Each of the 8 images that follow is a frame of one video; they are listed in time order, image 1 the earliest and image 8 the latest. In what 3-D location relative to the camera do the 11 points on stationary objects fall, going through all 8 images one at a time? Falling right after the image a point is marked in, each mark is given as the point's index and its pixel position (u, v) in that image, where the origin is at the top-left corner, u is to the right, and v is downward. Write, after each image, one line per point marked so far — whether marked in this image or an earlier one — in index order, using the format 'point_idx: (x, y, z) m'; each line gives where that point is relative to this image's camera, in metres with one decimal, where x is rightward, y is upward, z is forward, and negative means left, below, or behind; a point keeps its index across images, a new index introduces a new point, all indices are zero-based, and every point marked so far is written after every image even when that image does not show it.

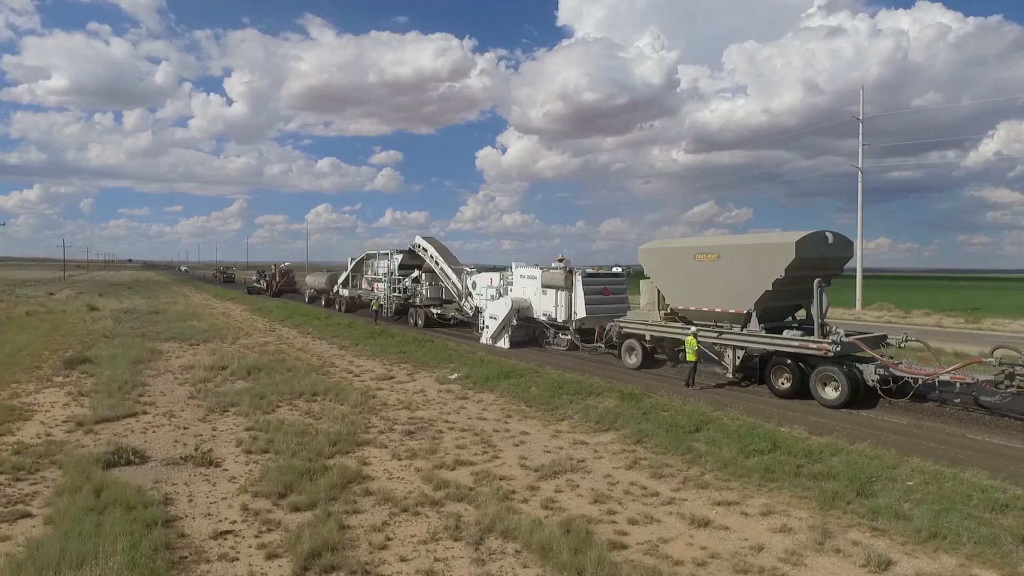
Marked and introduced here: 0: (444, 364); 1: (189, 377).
0: (-1.6, -1.8, +18.1) m
1: (-7.6, -2.1, +17.8) m
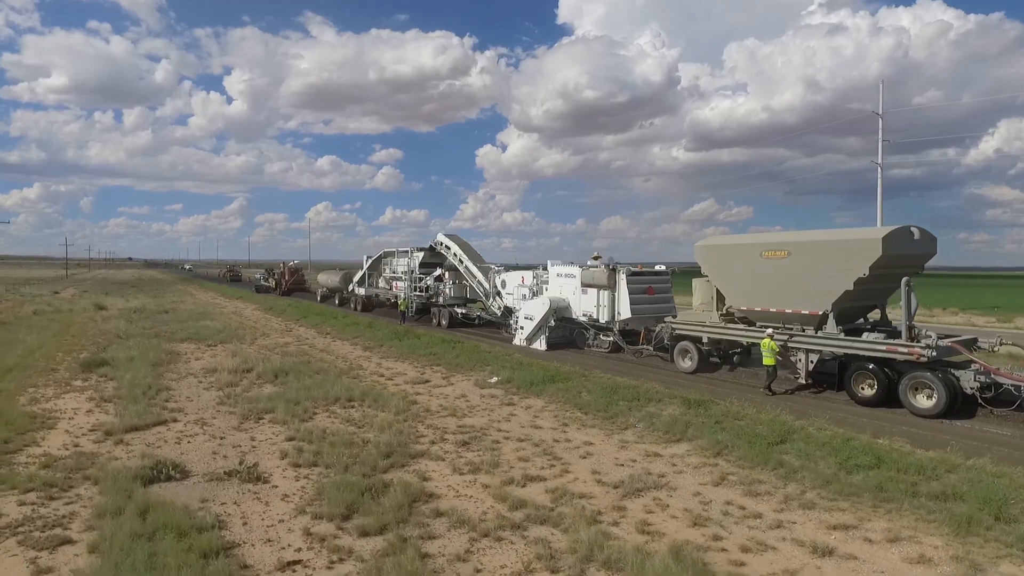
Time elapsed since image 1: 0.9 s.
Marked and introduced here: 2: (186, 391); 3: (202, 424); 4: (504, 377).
0: (-0.7, -1.8, +17.3) m
1: (-6.7, -2.1, +17.0) m
2: (-6.8, -2.2, +15.8) m
3: (-5.1, -2.2, +12.5) m
4: (-0.1, -1.9, +15.8) m
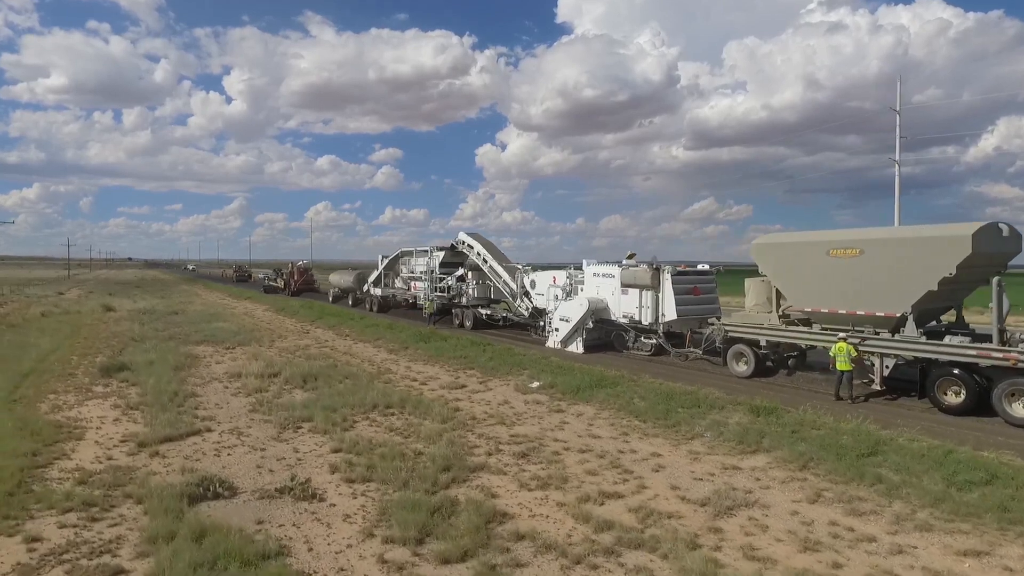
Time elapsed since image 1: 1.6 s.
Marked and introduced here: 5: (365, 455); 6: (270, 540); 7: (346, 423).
0: (+0.1, -1.8, +16.7) m
1: (-5.8, -2.1, +16.4) m
2: (-5.9, -2.2, +15.1) m
3: (-4.2, -2.3, +11.8) m
4: (+0.7, -1.9, +15.1) m
5: (-2.0, -2.3, +10.3) m
6: (-2.3, -2.4, +7.2) m
7: (-2.7, -2.2, +12.4) m
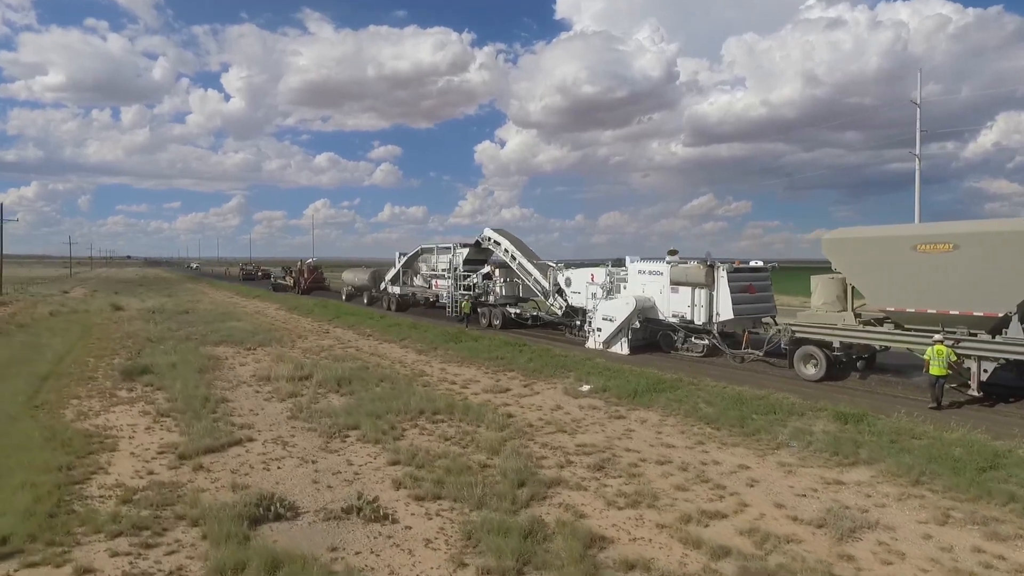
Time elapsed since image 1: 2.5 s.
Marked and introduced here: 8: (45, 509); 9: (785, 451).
0: (+1.0, -1.8, +15.9) m
1: (-4.9, -2.1, +15.6) m
2: (-5.0, -2.2, +14.3) m
3: (-3.3, -2.3, +11.0) m
4: (+1.6, -1.8, +14.3) m
5: (-1.1, -2.3, +9.5) m
6: (-1.4, -2.4, +6.4) m
7: (-1.8, -2.2, +11.6) m
8: (-4.8, -2.3, +7.9) m
9: (+3.5, -2.1, +9.8) m
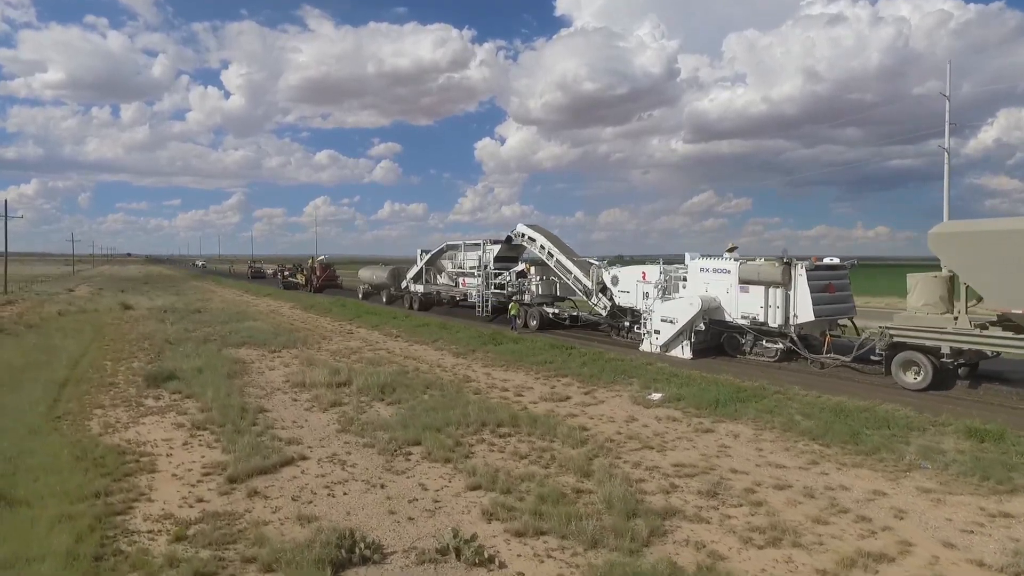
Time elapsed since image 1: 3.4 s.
0: (+2.1, -1.8, +14.7) m
1: (-3.8, -2.1, +14.4) m
2: (-3.9, -2.2, +13.1) m
3: (-2.2, -2.3, +9.8) m
4: (+2.7, -1.8, +13.1) m
5: (0.0, -2.3, +8.4) m
6: (-0.3, -2.4, +5.2) m
7: (-0.7, -2.2, +10.4) m
8: (-3.7, -2.3, +6.7) m
9: (+4.6, -2.1, +8.6) m
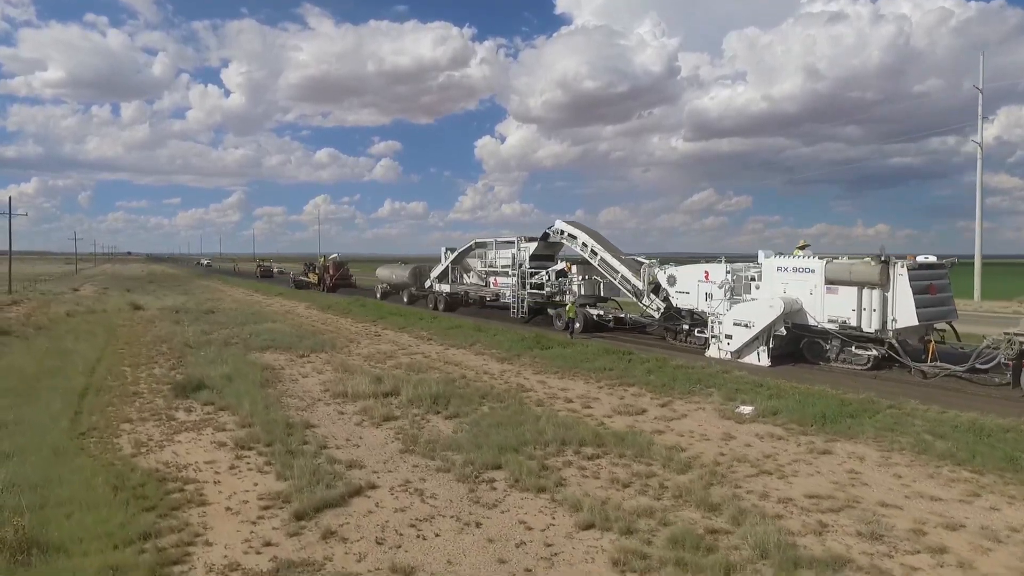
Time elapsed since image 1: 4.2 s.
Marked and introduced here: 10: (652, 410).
0: (+3.3, -1.8, +13.4) m
1: (-2.6, -2.1, +13.1) m
2: (-2.7, -2.2, +11.8) m
3: (-1.0, -2.3, +8.5) m
4: (+3.9, -1.9, +11.8) m
5: (+1.2, -2.3, +7.0) m
6: (+0.9, -2.5, +3.9) m
7: (+0.5, -2.2, +9.1) m
8: (-2.6, -2.4, +5.4) m
9: (+5.8, -2.1, +7.3) m
10: (+2.3, -2.0, +12.7) m
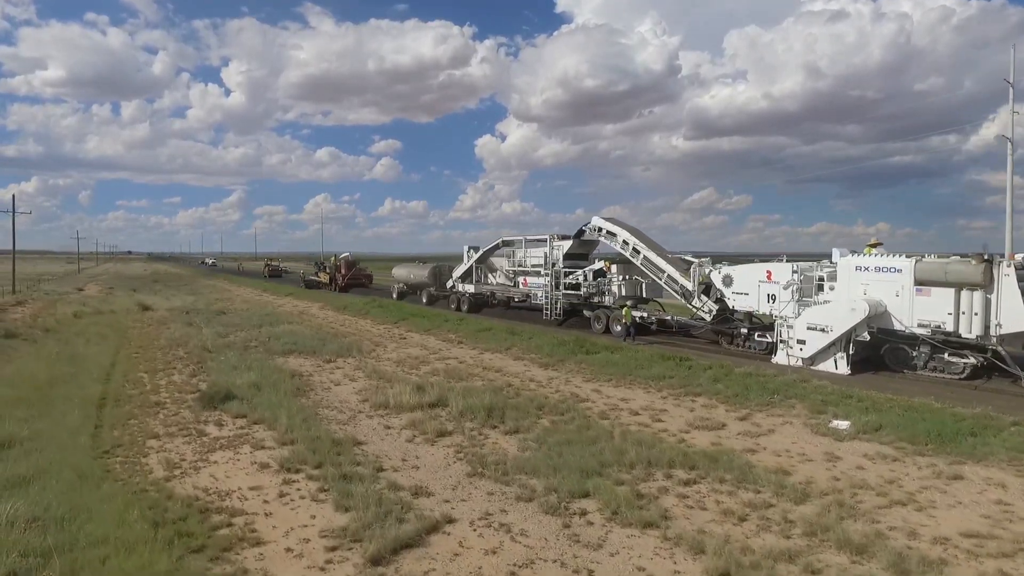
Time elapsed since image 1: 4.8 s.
0: (+4.3, -1.8, +12.2) m
1: (-1.6, -2.1, +11.9) m
2: (-1.7, -2.2, +10.7) m
3: (0.0, -2.3, +7.4) m
4: (+4.9, -1.9, +10.7) m
5: (+2.2, -2.3, +5.9) m
6: (+1.9, -2.5, +2.7) m
7: (+1.5, -2.3, +7.9) m
8: (-1.6, -2.4, +4.2) m
9: (+6.8, -2.2, +6.1) m
10: (+3.3, -2.0, +11.5) m
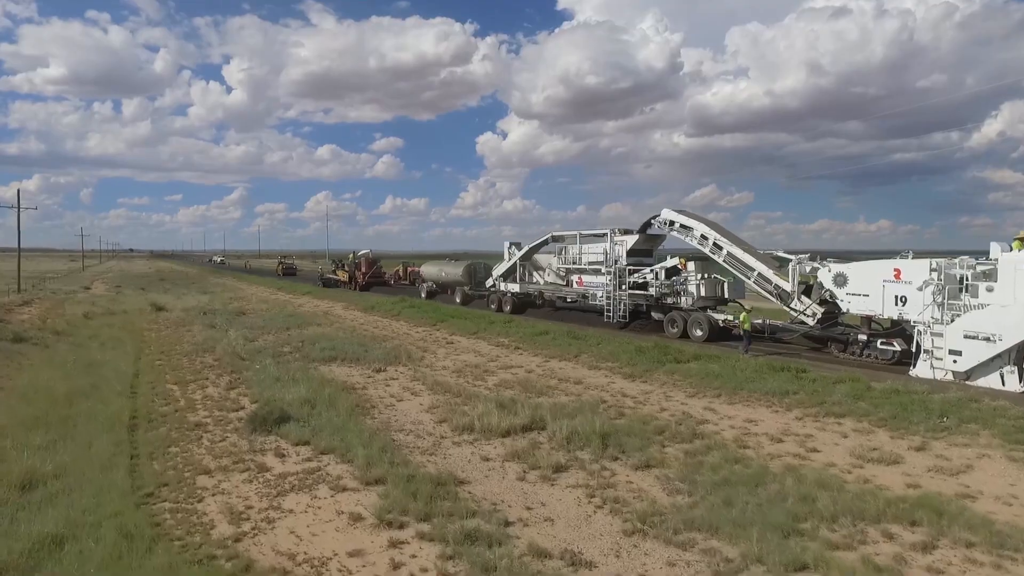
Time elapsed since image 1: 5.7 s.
0: (+5.9, -1.8, +10.1) m
1: (0.0, -2.1, +9.9) m
2: (-0.1, -2.3, +8.6) m
3: (+1.6, -2.4, +5.3) m
4: (+6.5, -1.9, +8.6) m
5: (+3.8, -2.4, +3.8) m
6: (+3.5, -2.6, +0.7) m
7: (+3.1, -2.3, +5.8) m
8: (0.0, -2.4, +2.2) m
9: (+8.4, -2.2, +4.0) m
10: (+4.9, -2.1, +9.4) m
